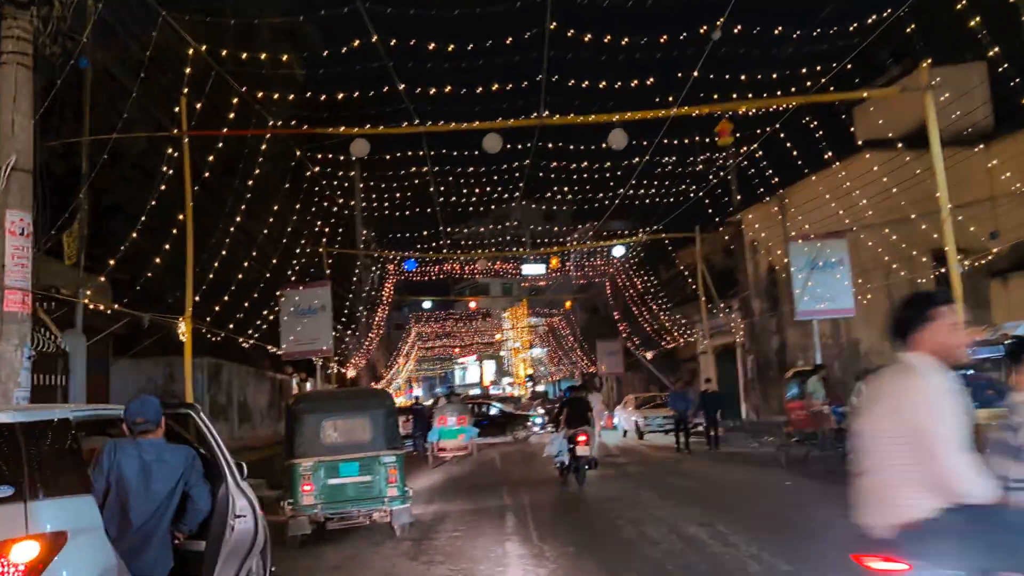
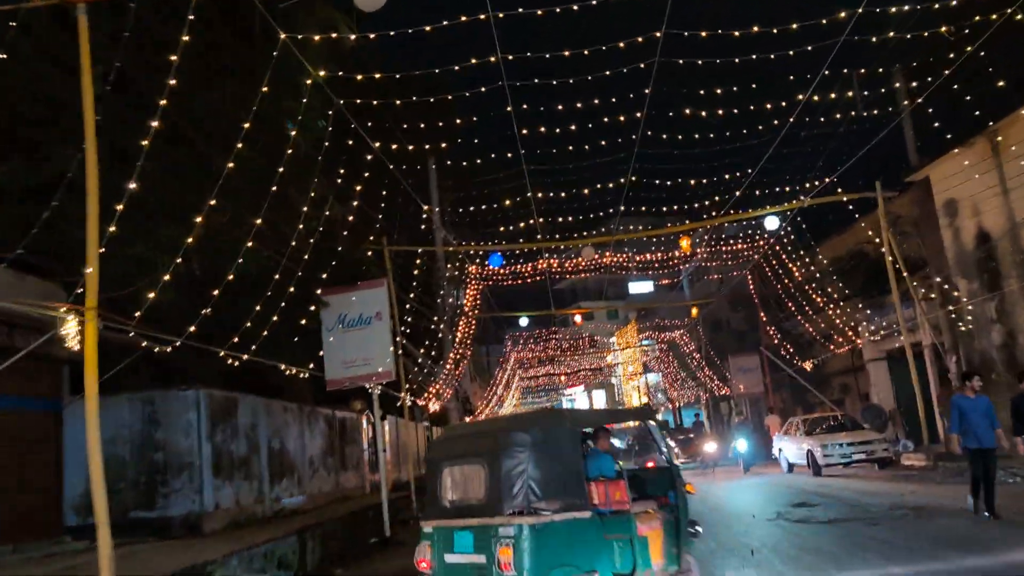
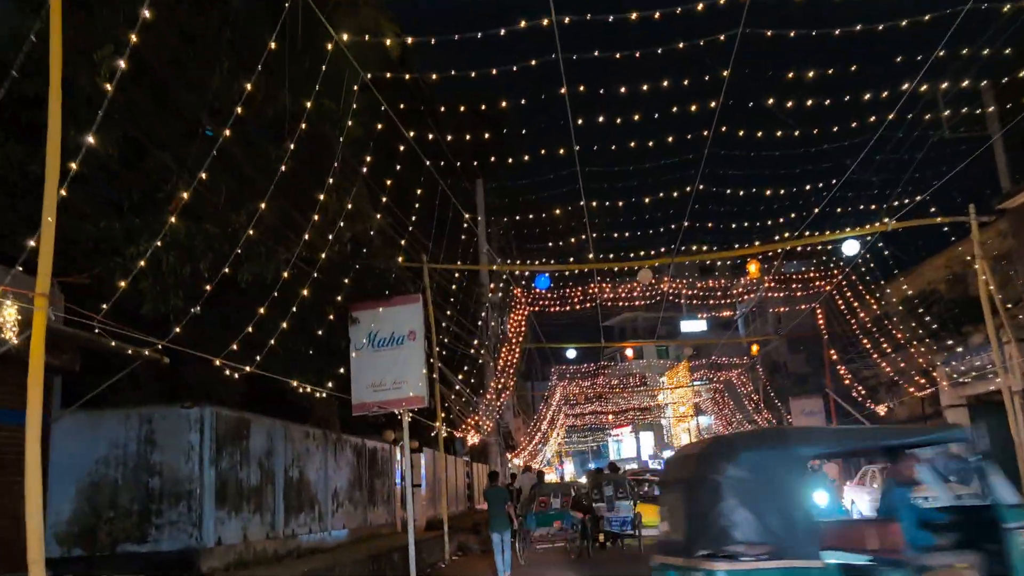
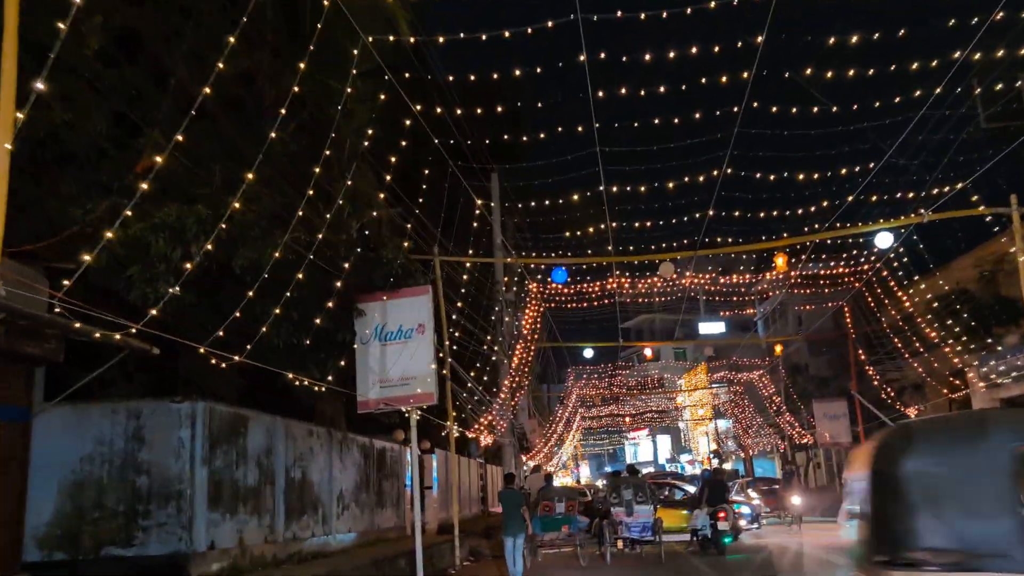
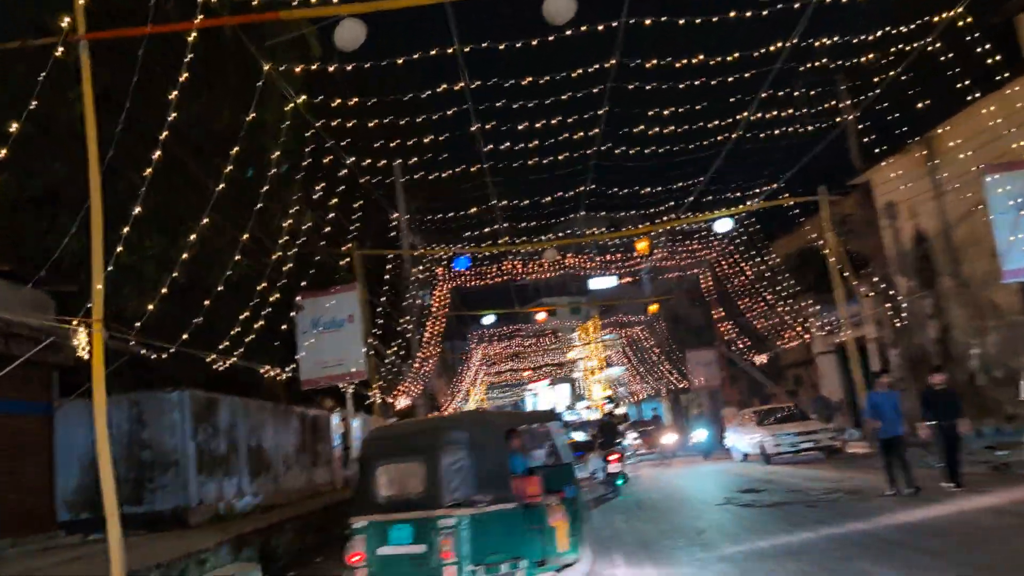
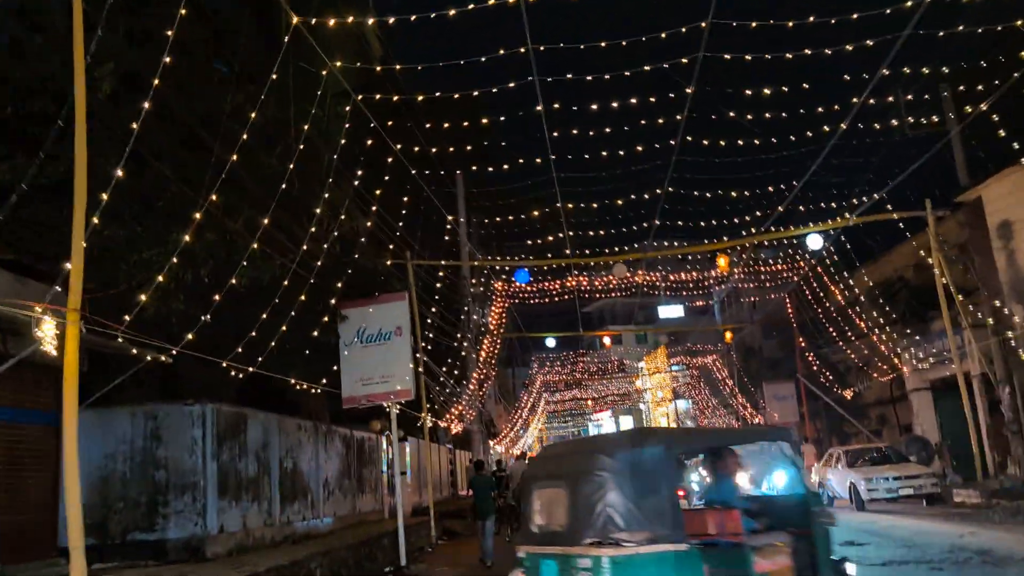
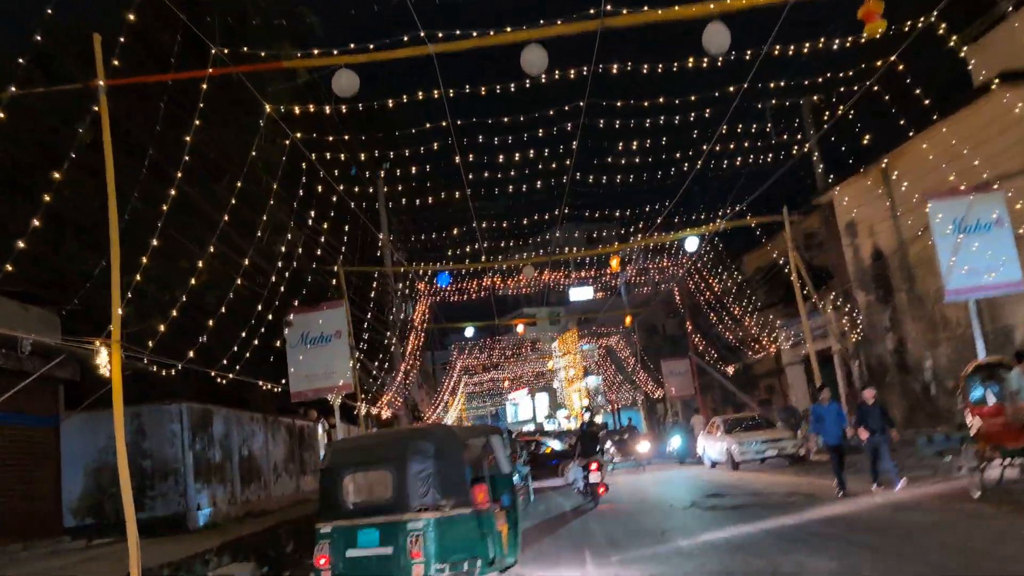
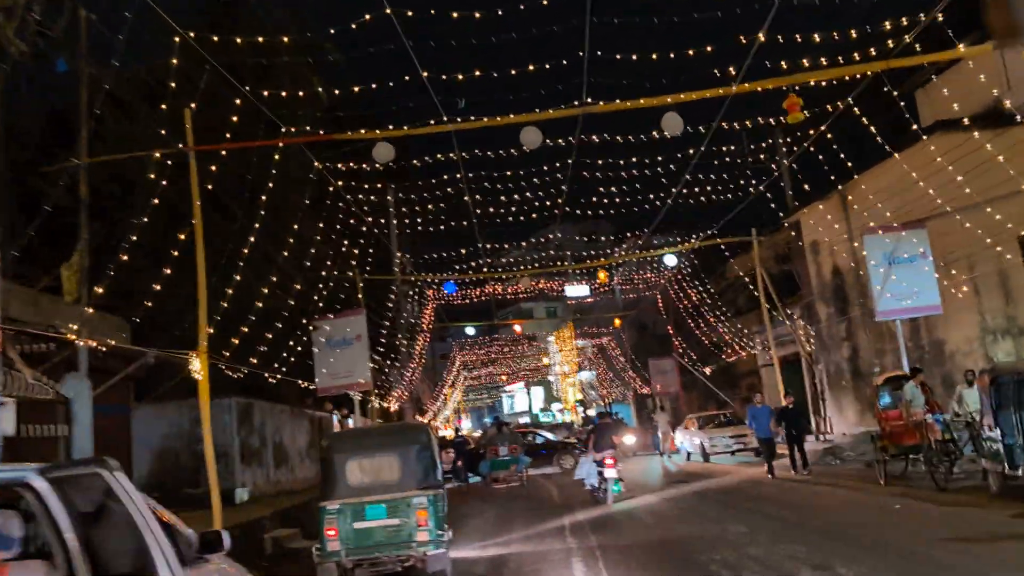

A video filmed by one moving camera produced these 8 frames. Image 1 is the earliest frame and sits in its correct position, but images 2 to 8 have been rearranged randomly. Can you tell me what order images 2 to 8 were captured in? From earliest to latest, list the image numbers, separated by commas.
8, 7, 5, 2, 6, 3, 4
